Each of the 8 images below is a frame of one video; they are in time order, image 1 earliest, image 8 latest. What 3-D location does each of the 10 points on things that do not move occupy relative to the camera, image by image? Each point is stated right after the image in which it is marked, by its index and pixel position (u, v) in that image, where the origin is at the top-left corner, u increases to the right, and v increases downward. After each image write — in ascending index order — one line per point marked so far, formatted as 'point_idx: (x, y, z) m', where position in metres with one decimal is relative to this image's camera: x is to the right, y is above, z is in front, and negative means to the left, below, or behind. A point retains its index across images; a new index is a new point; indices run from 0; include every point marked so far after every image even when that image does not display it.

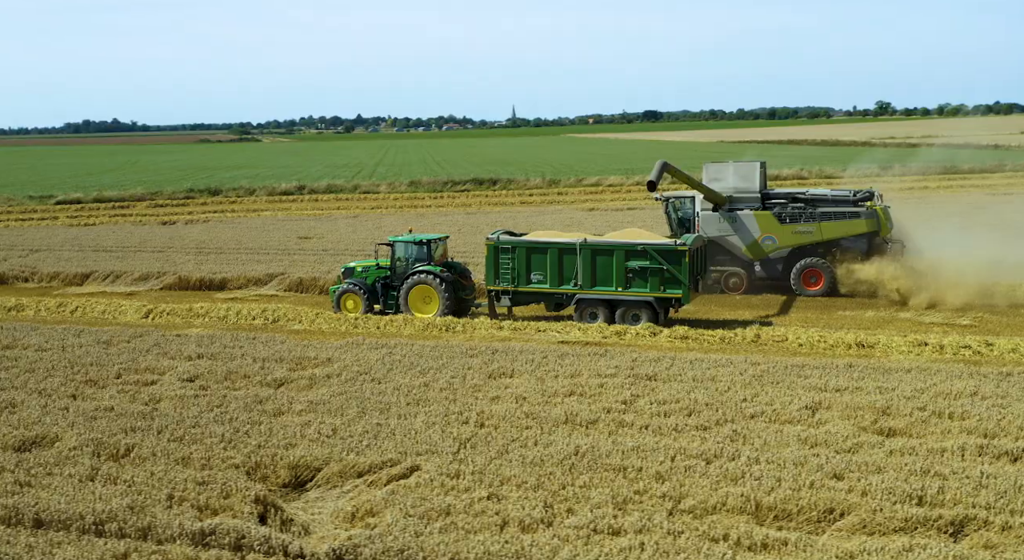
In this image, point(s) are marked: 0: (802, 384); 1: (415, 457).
0: (+3.1, -1.1, +11.1) m
1: (-0.8, -1.5, +8.7) m
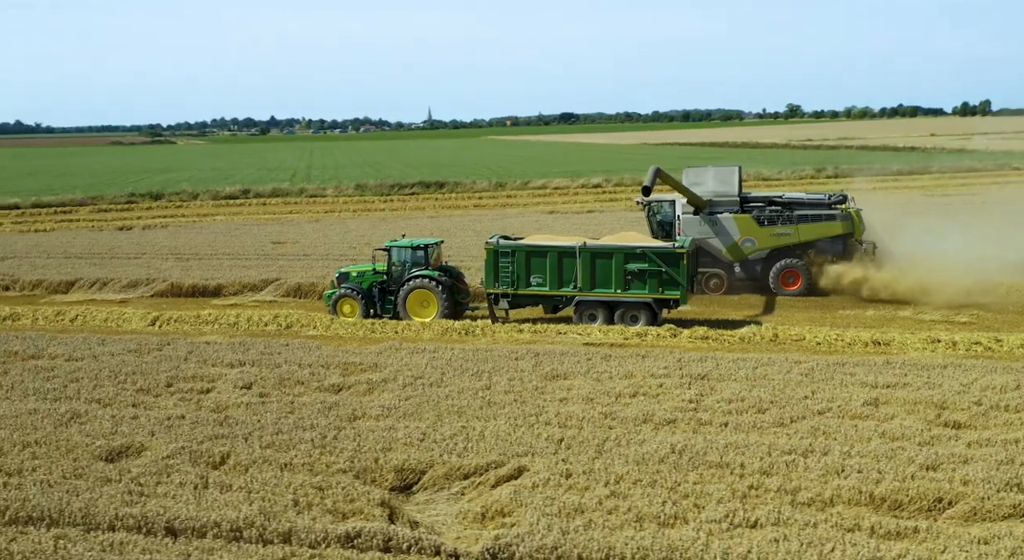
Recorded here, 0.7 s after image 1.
0: (+3.8, -1.1, +11.5) m
1: (+0.1, -1.5, +8.9) m
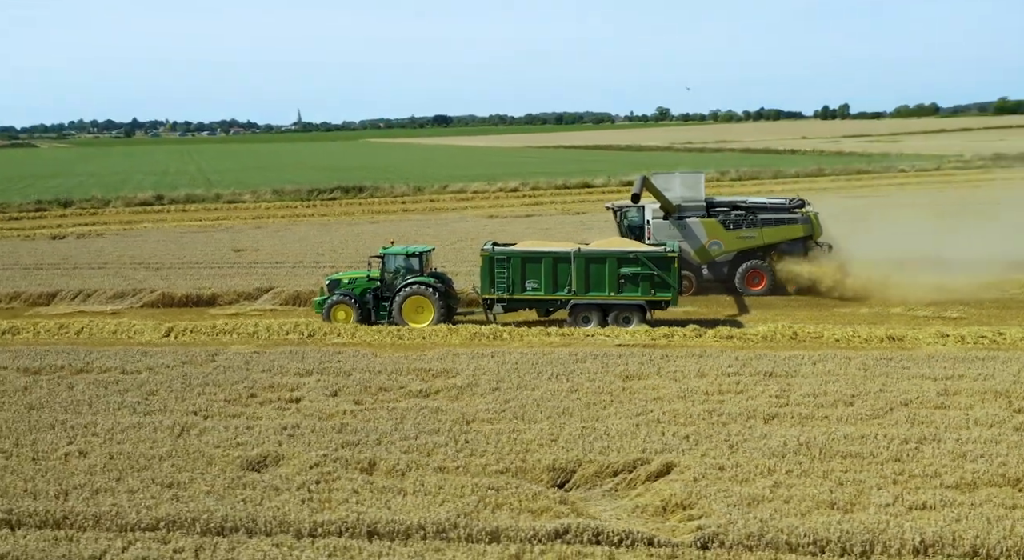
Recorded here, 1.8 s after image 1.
0: (+4.8, -1.1, +12.4) m
1: (+1.3, -1.6, +9.4) m
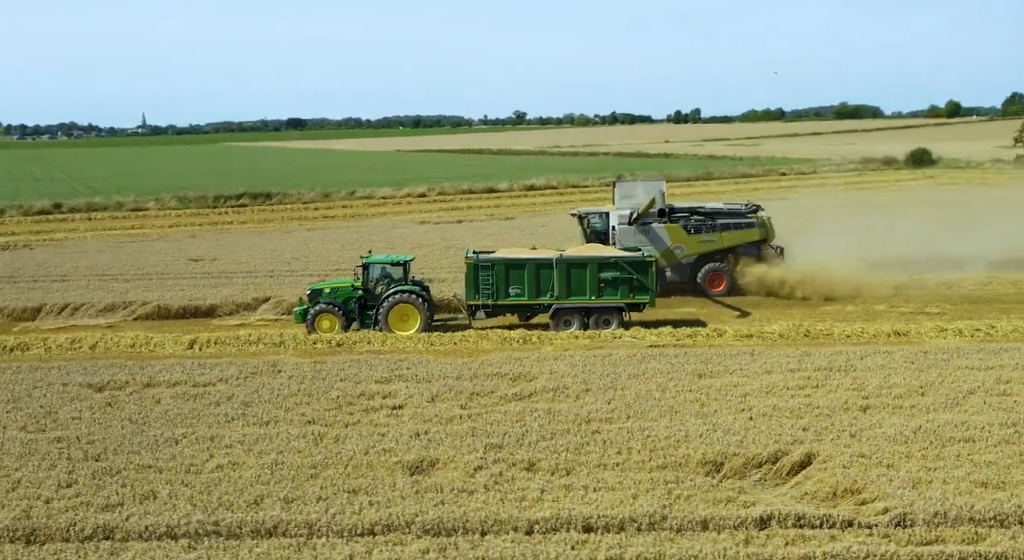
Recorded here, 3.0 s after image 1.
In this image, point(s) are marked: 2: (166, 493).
0: (+5.7, -1.1, +13.5) m
1: (+2.7, -1.6, +10.1) m
2: (-2.9, -1.8, +9.0) m
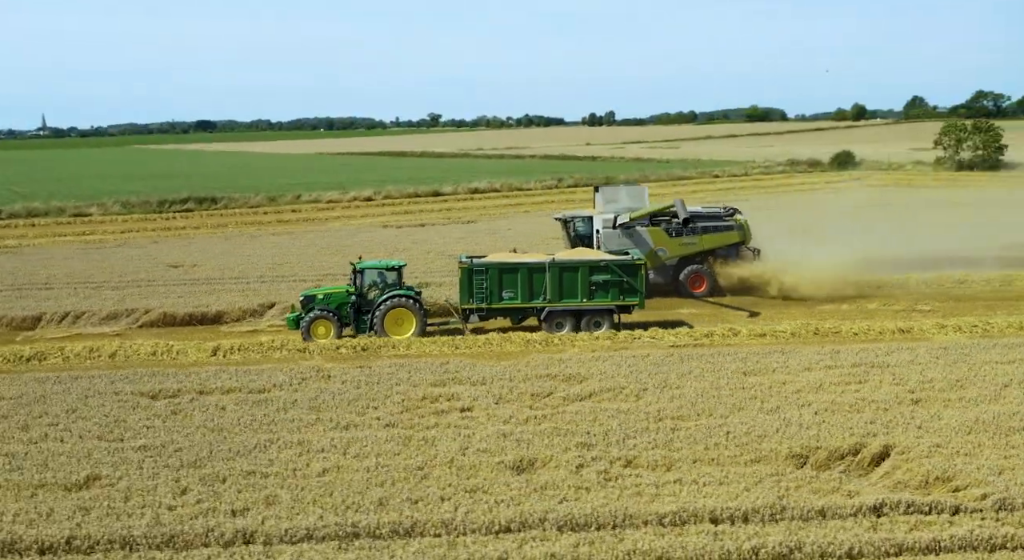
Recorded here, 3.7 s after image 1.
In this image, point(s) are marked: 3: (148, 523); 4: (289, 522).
0: (+6.4, -1.1, +14.3) m
1: (+3.6, -1.6, +10.6) m
2: (-1.9, -1.9, +9.1) m
3: (-2.9, -2.0, +8.5) m
4: (-1.8, -2.0, +8.5) m
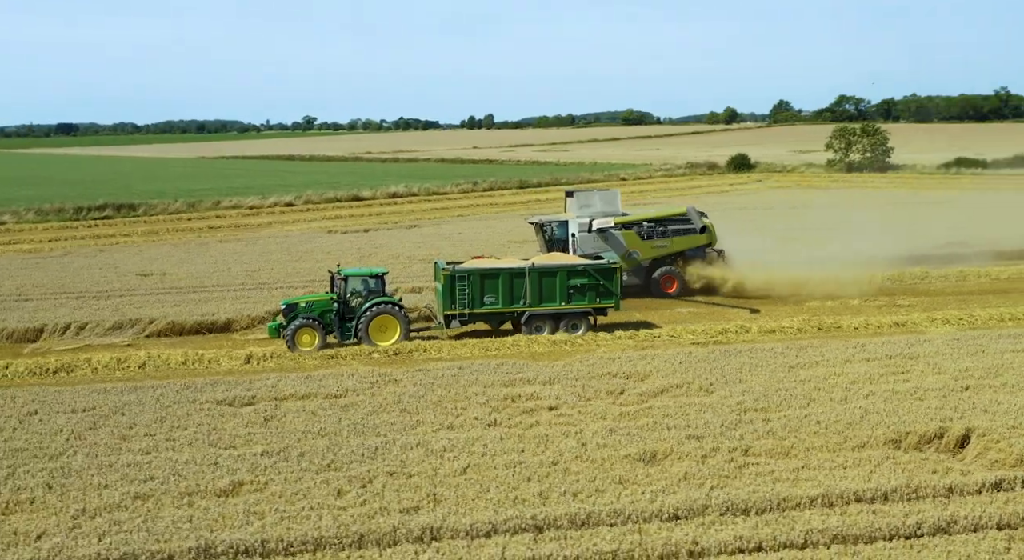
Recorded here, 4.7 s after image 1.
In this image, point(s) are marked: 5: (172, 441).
0: (+7.1, -1.0, +15.4) m
1: (+4.8, -1.6, +11.5) m
2: (-0.6, -1.9, +9.4) m
3: (-1.5, -2.0, +8.7) m
4: (-0.4, -2.0, +8.8) m
5: (-3.7, -1.7, +11.4) m
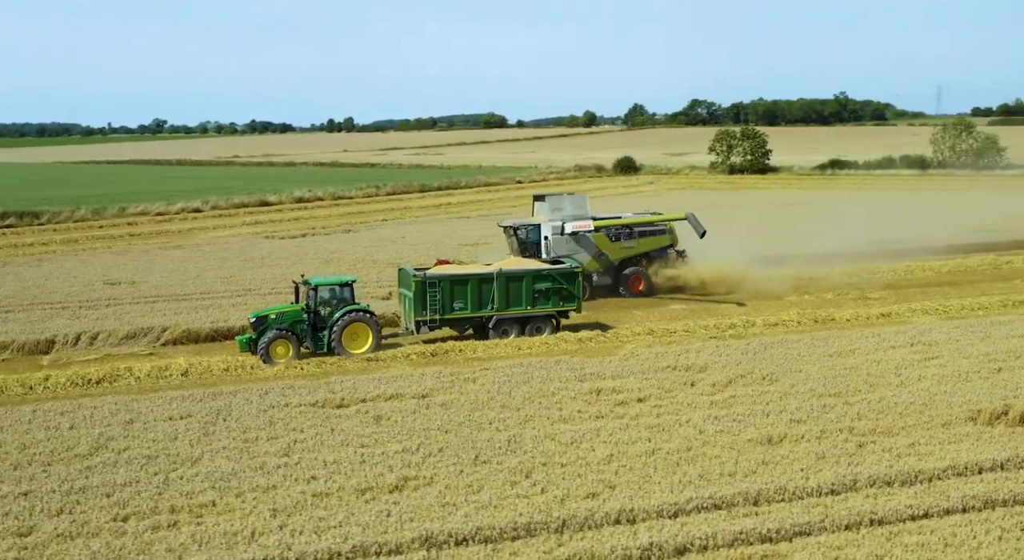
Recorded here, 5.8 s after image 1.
0: (+7.9, -0.9, +16.9) m
1: (+6.0, -1.5, +12.8) m
2: (+1.0, -1.9, +10.0) m
3: (+0.2, -2.0, +9.3) m
4: (+1.3, -2.0, +9.5) m
5: (-2.3, -1.8, +11.7) m
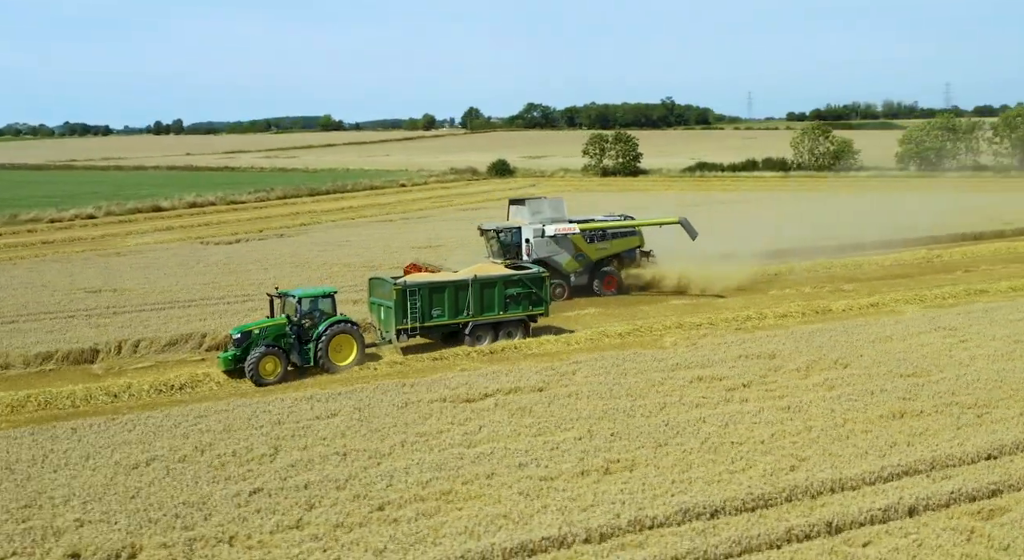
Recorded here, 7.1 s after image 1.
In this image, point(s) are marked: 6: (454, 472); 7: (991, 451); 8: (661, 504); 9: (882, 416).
0: (+8.9, -0.7, +18.9) m
1: (+7.7, -1.3, +14.5) m
2: (+3.1, -1.9, +11.1) m
3: (+2.4, -2.0, +10.2) m
4: (+3.4, -1.9, +10.6) m
5: (-0.5, -1.8, +12.3) m
6: (-0.6, -2.0, +10.9) m
7: (+5.1, -1.8, +11.2) m
8: (+1.3, -2.1, +9.7) m
9: (+4.4, -1.6, +12.6) m
